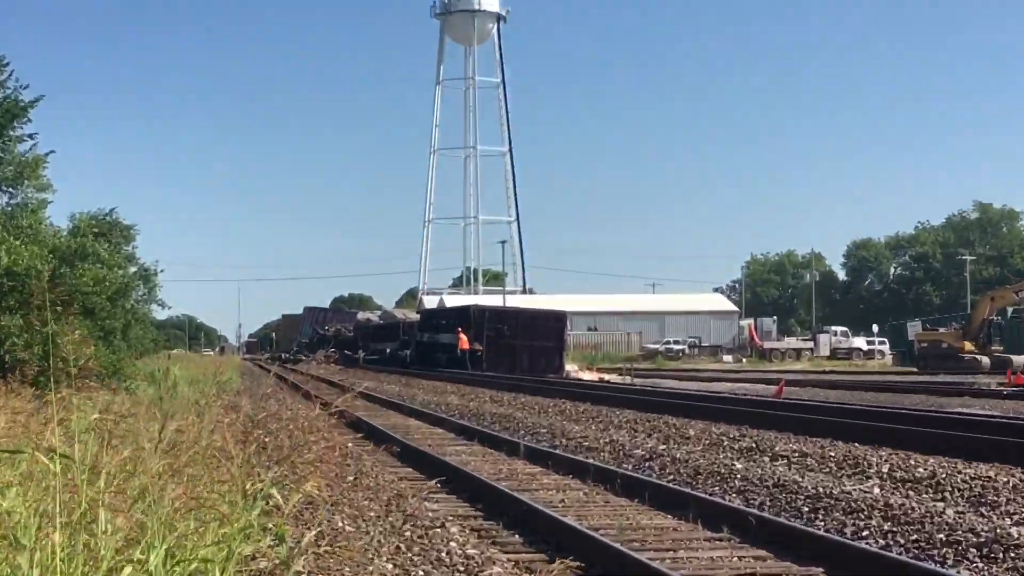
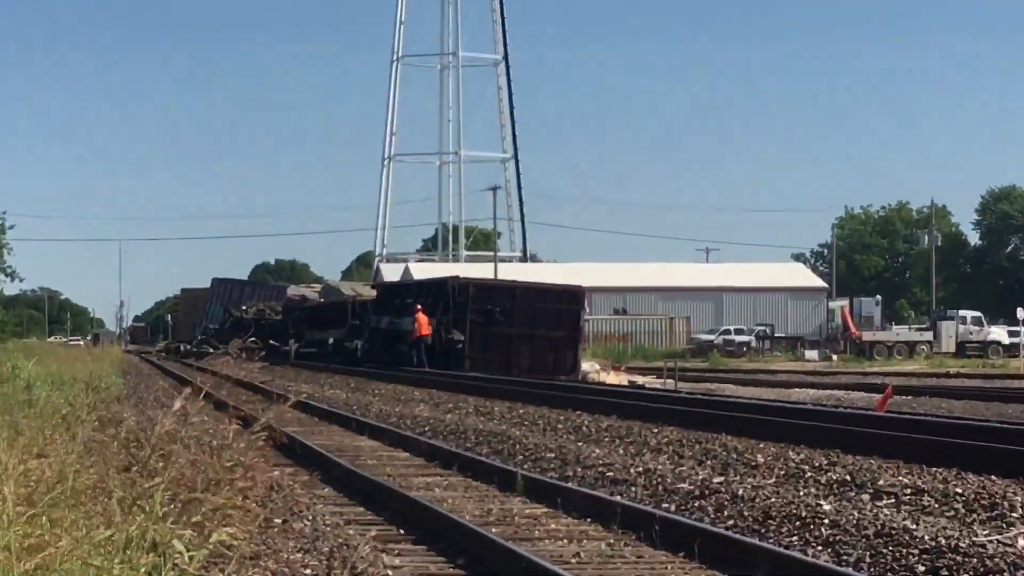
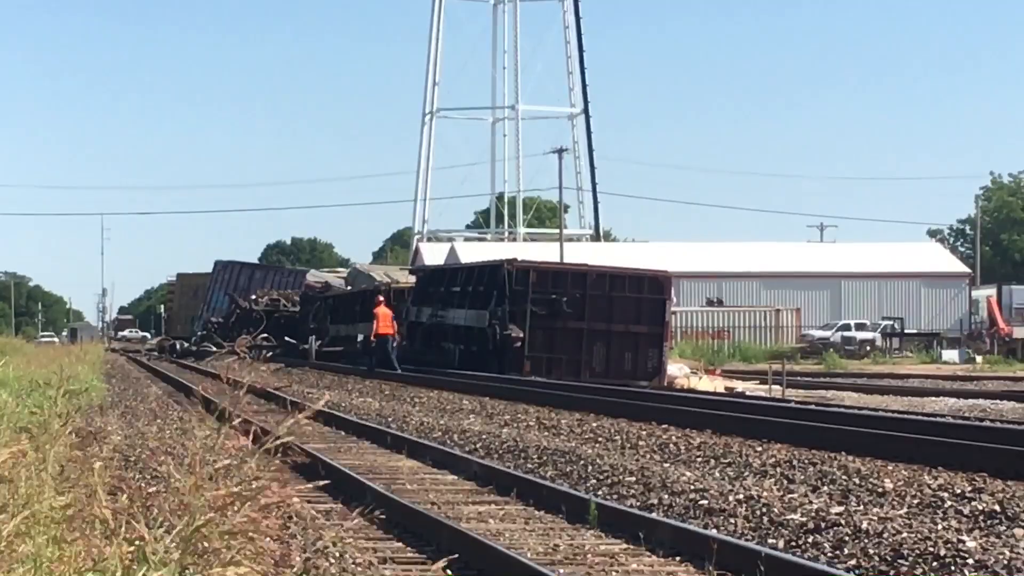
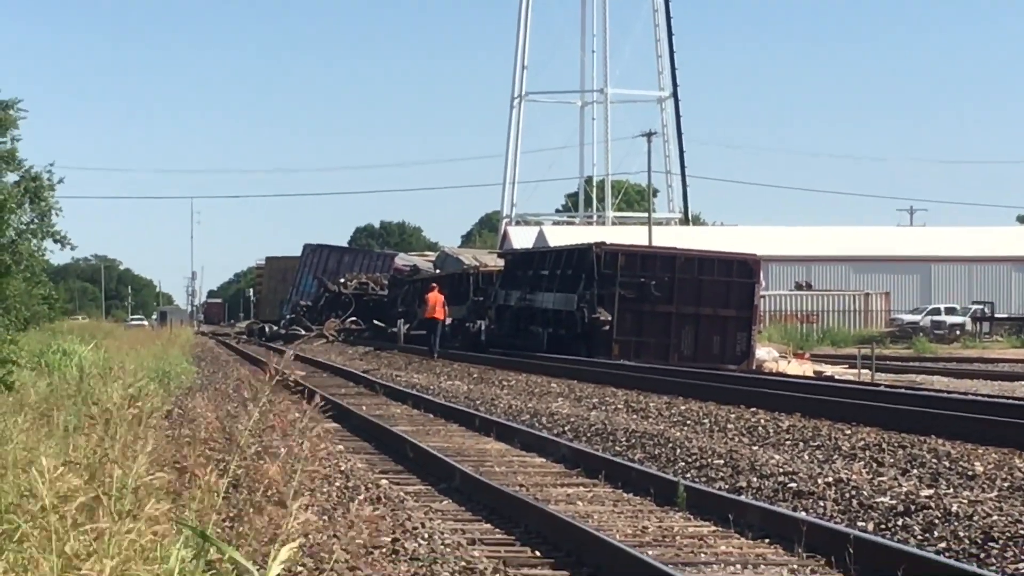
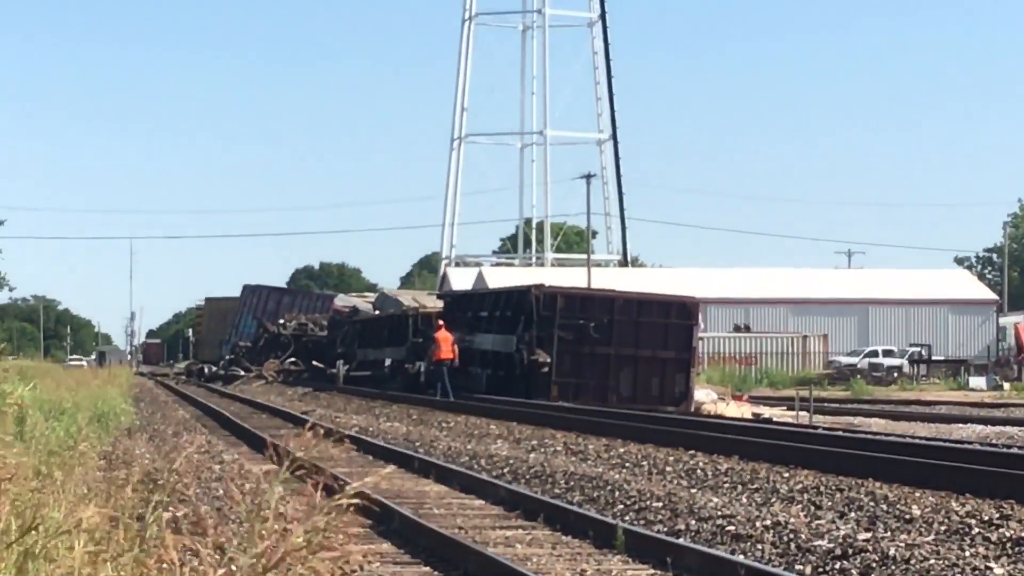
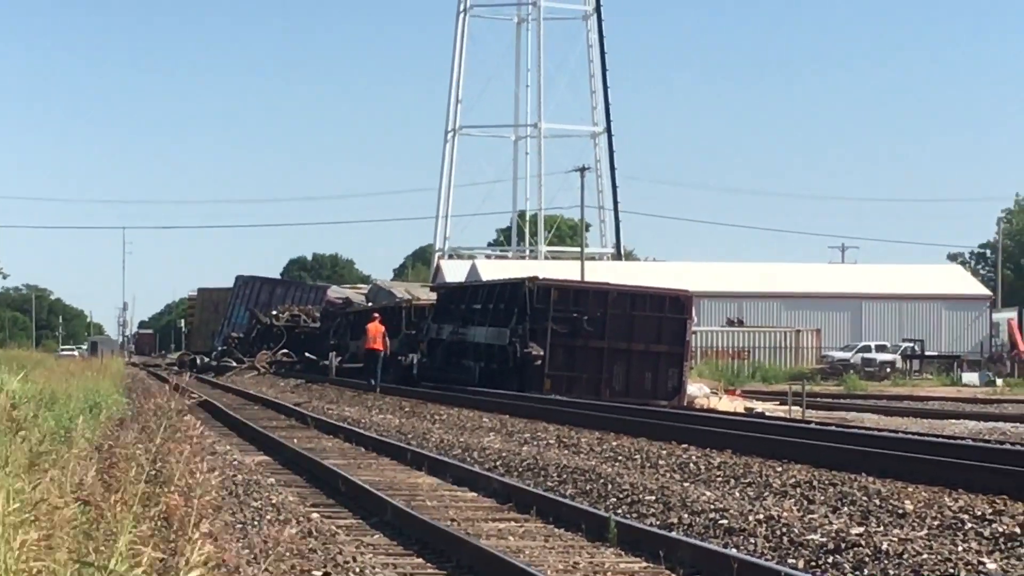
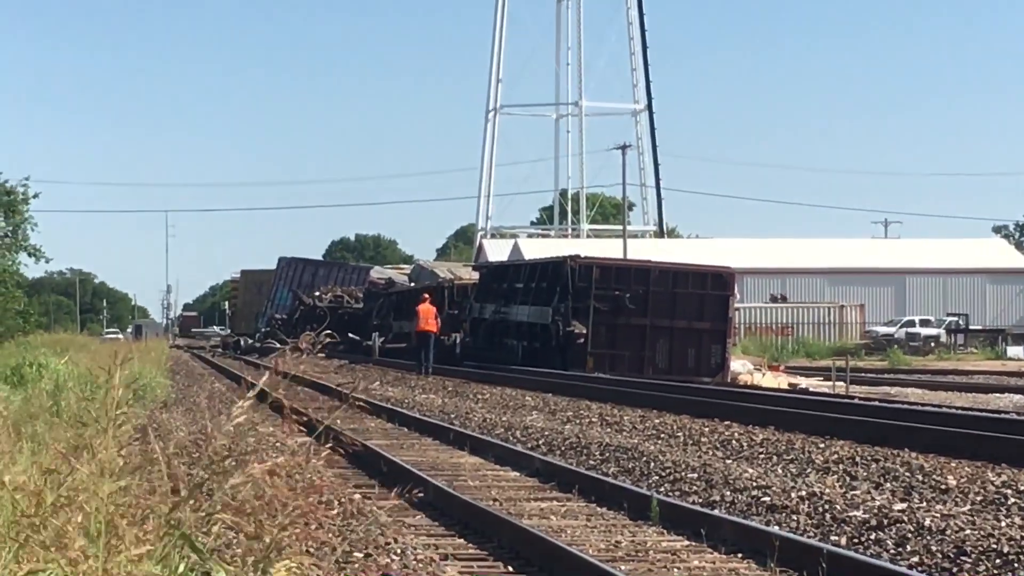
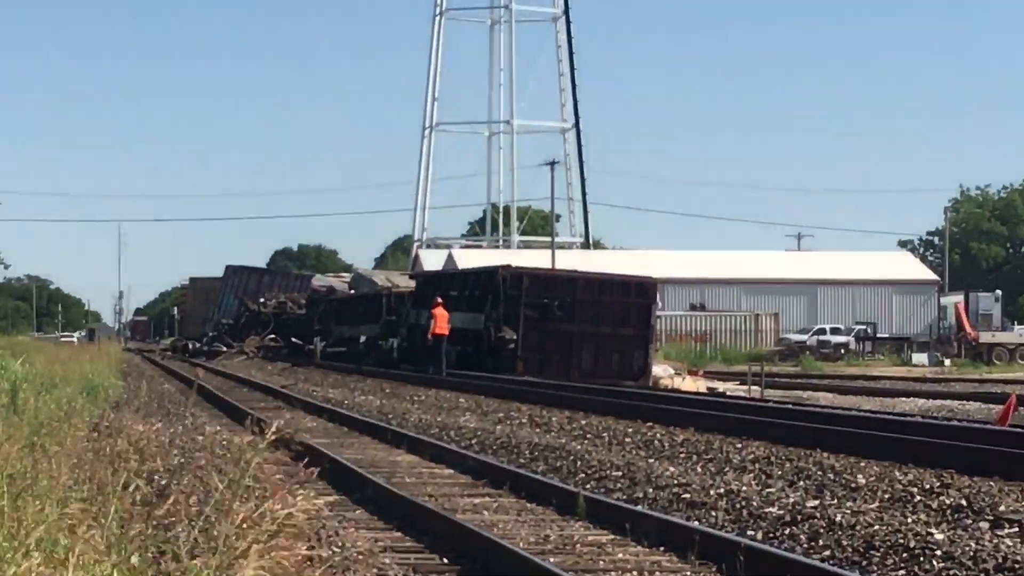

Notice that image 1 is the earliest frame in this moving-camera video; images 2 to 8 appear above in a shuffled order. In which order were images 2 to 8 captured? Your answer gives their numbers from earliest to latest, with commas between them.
2, 8, 5, 3, 7, 6, 4
